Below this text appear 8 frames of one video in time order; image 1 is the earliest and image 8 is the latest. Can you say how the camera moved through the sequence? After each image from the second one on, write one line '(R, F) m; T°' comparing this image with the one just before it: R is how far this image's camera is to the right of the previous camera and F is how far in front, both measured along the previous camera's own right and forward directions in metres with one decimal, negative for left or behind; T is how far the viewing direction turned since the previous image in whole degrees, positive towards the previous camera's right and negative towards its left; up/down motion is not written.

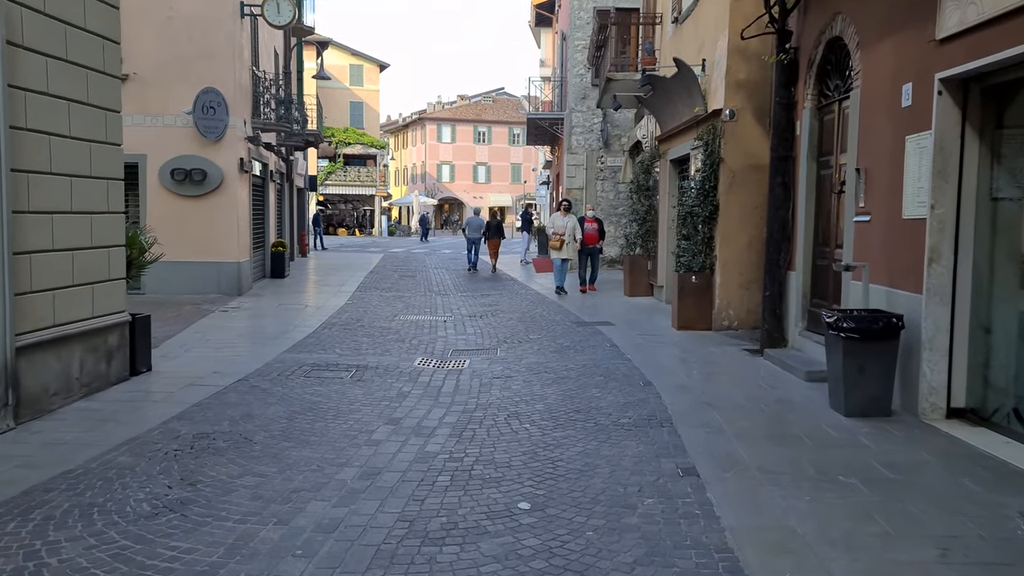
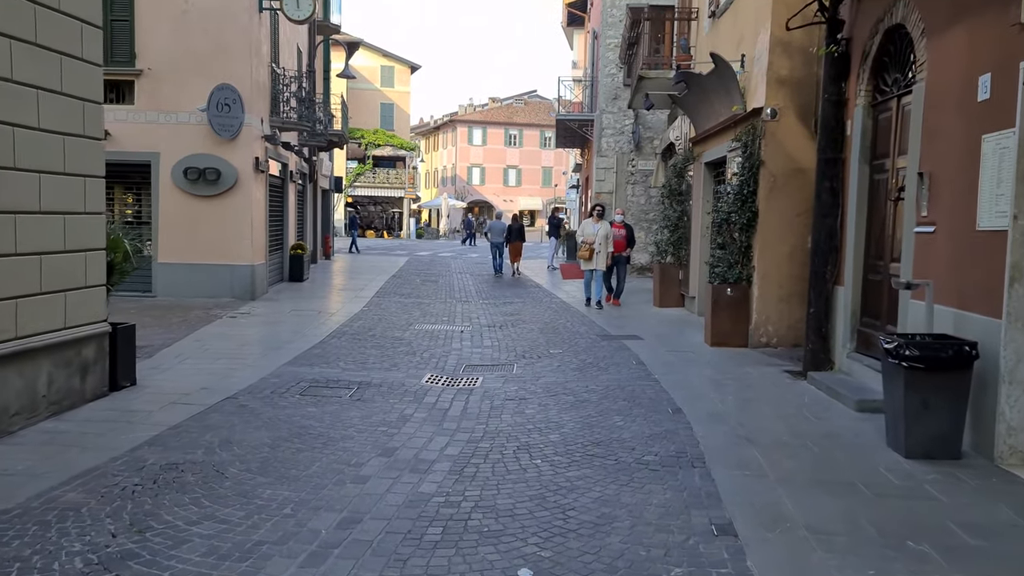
(+0.1, +0.7) m; -2°
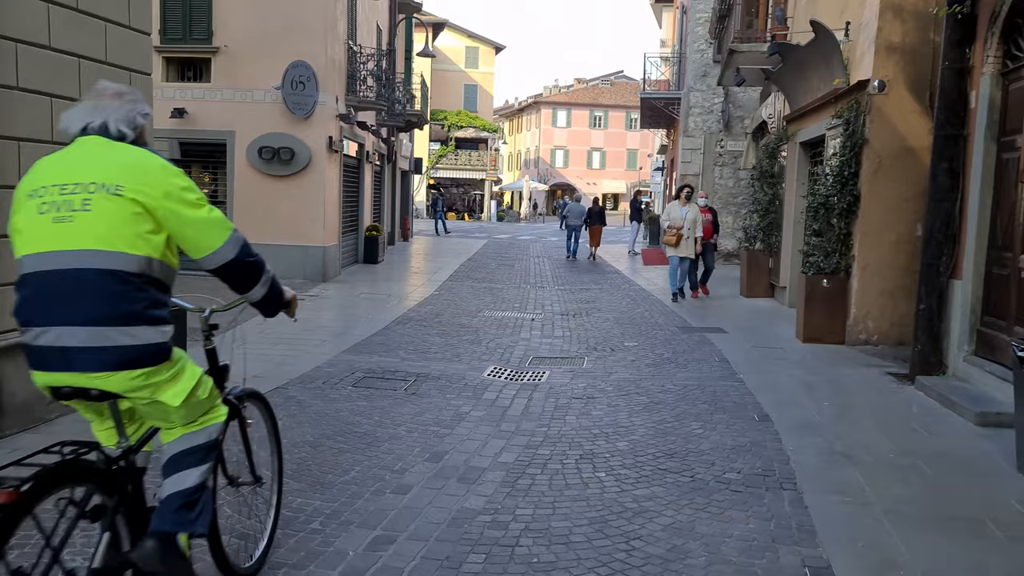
(+0.1, +0.6) m; -5°
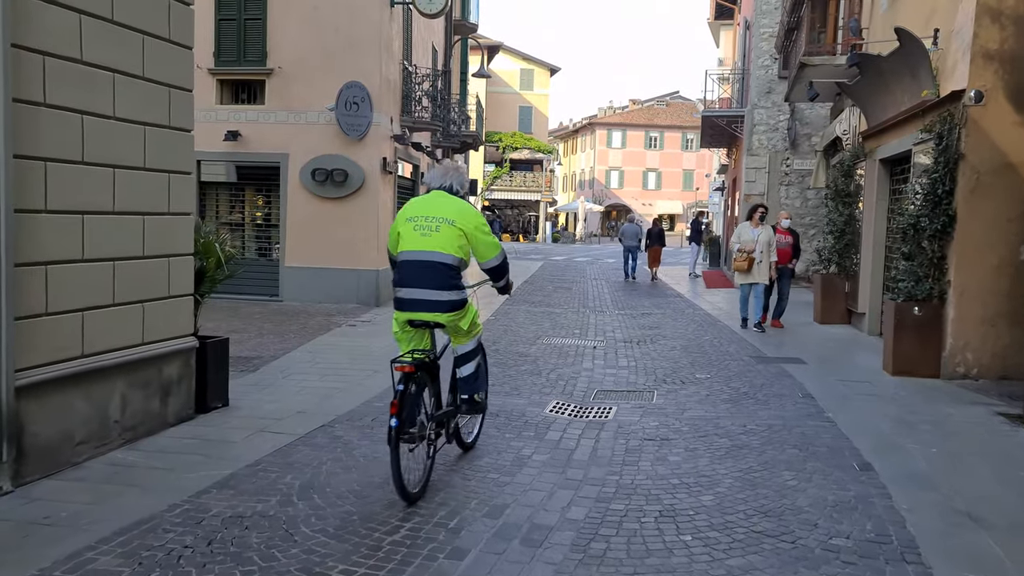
(-0.1, +0.5) m; -4°
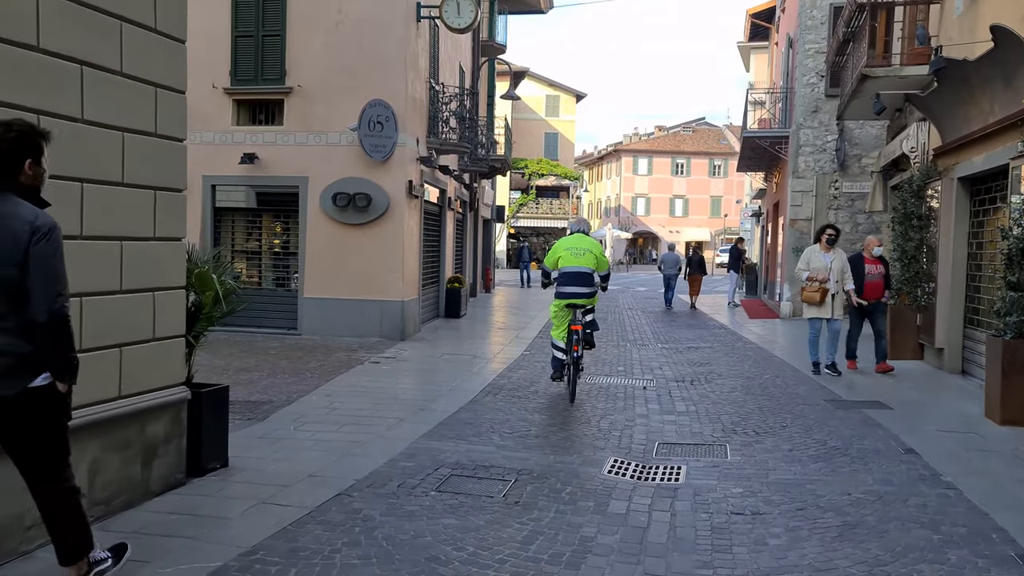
(-0.2, +1.0) m; -2°
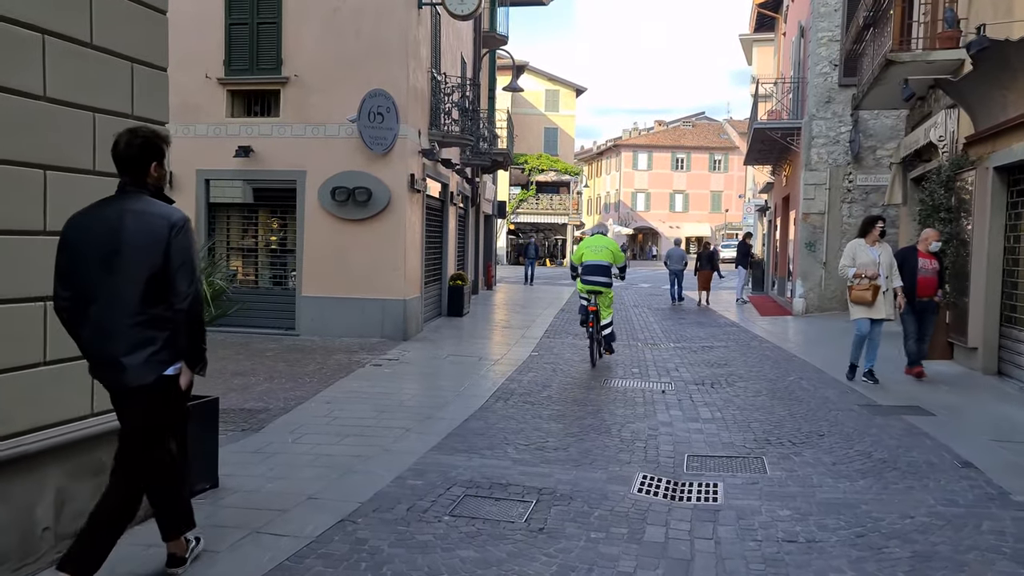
(-0.1, +0.5) m; 0°
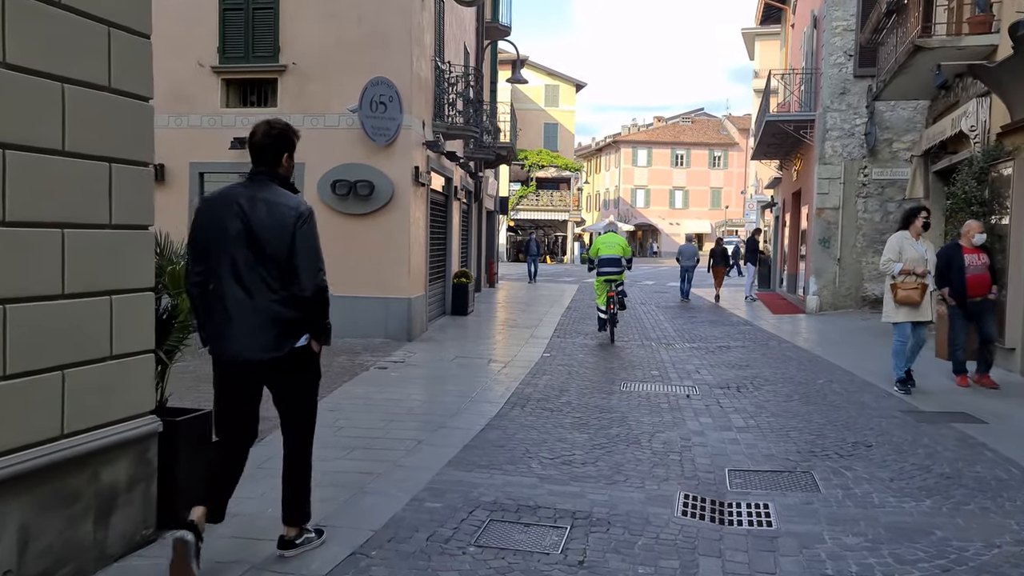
(-0.2, +0.5) m; 0°
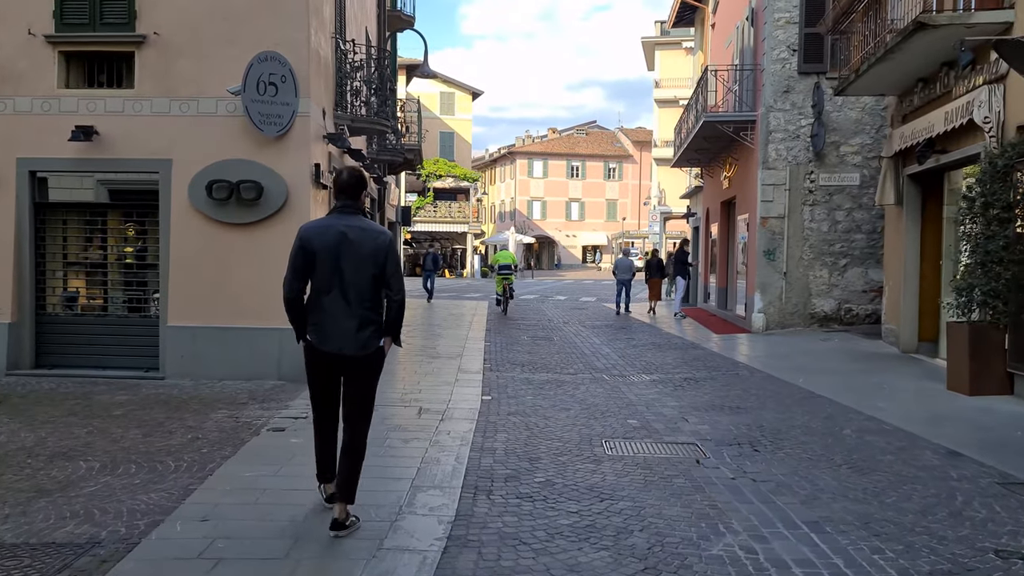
(-0.4, +2.3) m; +7°
